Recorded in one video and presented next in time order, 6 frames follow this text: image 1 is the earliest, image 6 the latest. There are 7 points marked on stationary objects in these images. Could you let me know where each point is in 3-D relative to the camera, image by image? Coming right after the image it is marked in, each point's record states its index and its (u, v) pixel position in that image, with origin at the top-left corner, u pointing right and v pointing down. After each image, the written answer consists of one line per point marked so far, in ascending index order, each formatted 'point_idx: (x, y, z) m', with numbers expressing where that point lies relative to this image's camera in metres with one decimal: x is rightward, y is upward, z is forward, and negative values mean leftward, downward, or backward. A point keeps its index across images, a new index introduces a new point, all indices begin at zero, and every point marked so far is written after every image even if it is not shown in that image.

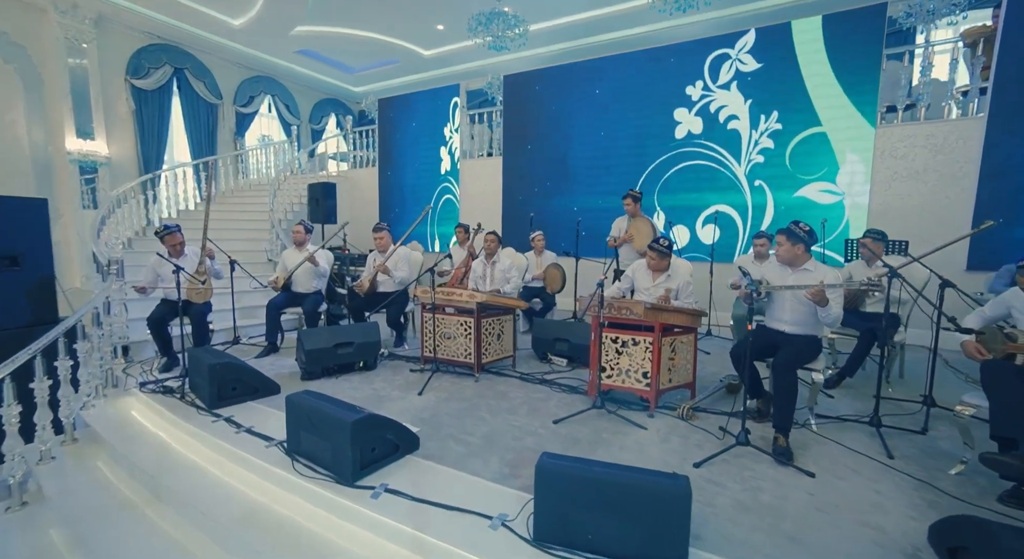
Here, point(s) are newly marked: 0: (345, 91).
0: (-4.0, +4.6, +12.1) m
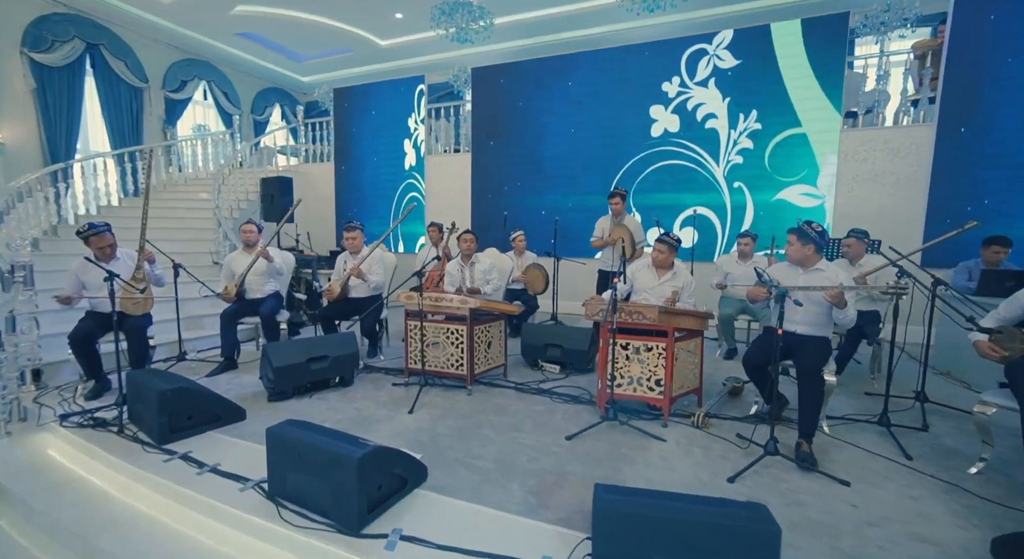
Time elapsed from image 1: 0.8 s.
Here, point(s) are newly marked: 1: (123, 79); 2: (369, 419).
0: (-5.0, +4.5, +11.2) m
1: (-6.8, +3.5, +8.6) m
2: (-1.0, -1.0, +3.6) m
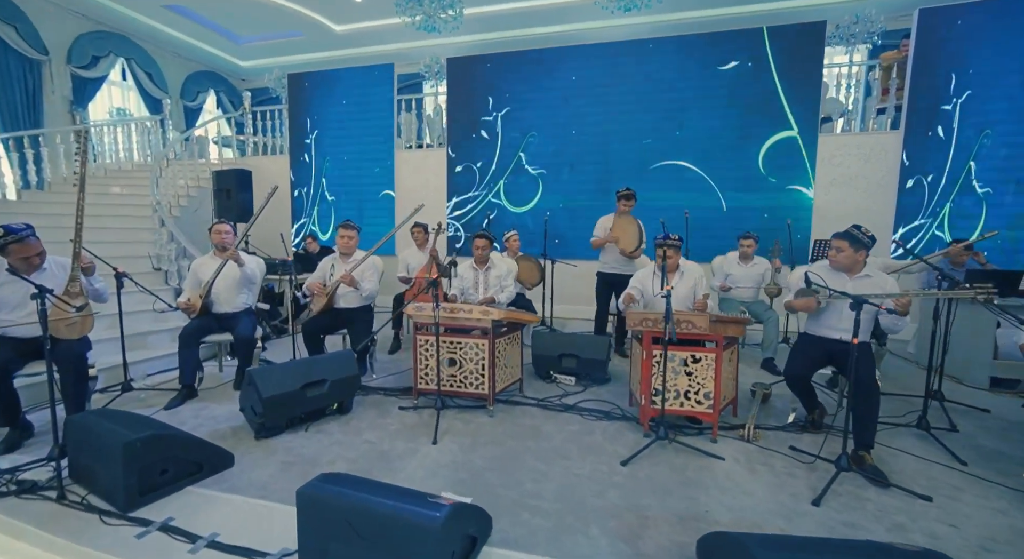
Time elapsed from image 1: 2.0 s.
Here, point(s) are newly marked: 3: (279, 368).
0: (-5.8, +4.4, +10.0) m
1: (-7.2, +3.3, +7.1) m
2: (-0.8, -1.1, +3.0) m
3: (-1.5, -0.6, +3.2) m
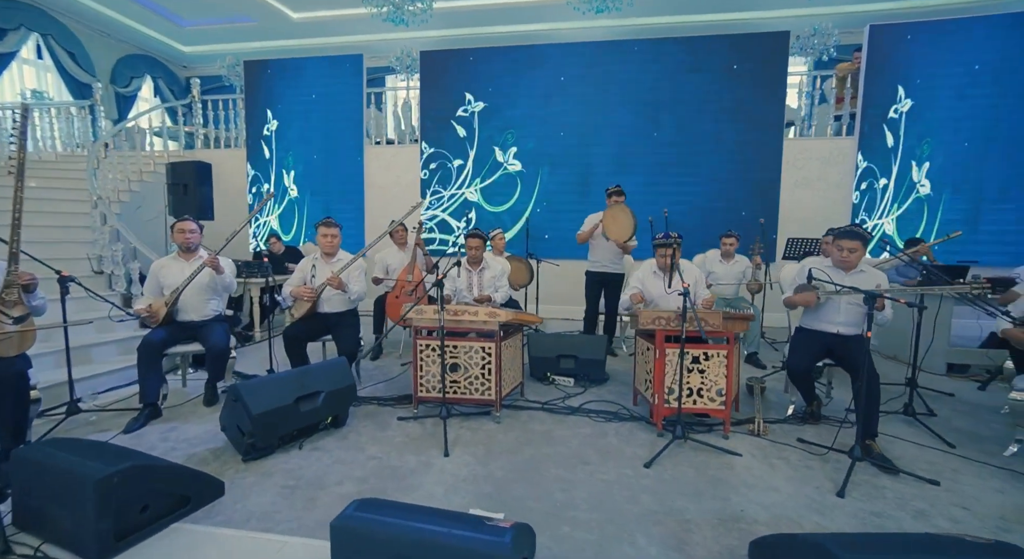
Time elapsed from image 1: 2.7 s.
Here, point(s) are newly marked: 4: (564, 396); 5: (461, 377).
0: (-6.5, +4.3, +9.1) m
1: (-7.5, +3.2, +6.1) m
2: (-0.6, -1.1, +2.8) m
3: (-1.4, -0.6, +2.9) m
4: (+0.4, -0.9, +4.0) m
5: (-0.4, -0.7, +3.4) m
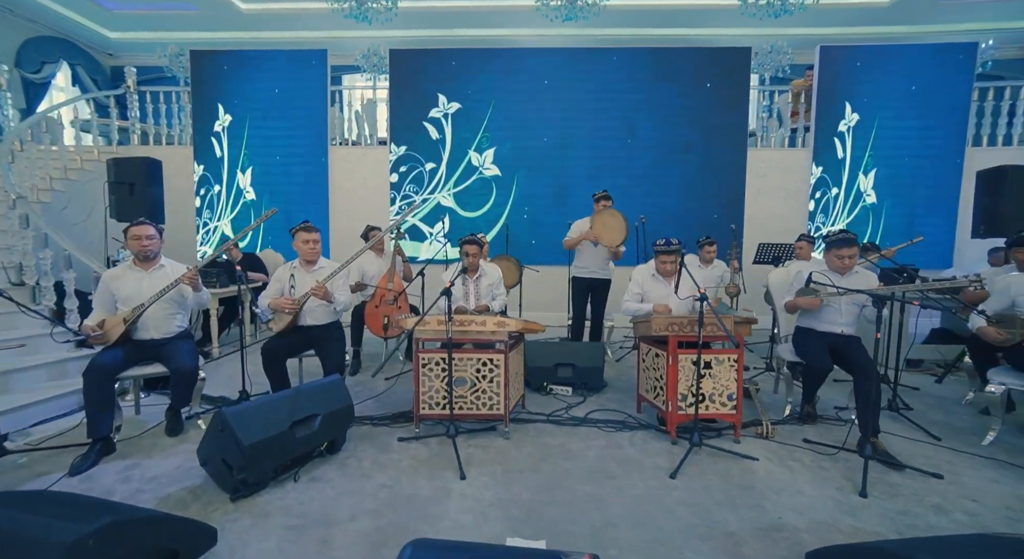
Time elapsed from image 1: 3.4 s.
0: (-7.1, +4.0, +8.2) m
1: (-7.8, +3.0, +5.1) m
2: (-0.5, -1.1, +2.5) m
3: (-1.3, -0.6, +2.5) m
4: (+0.4, -1.0, +3.8) m
5: (-0.3, -0.7, +3.2) m
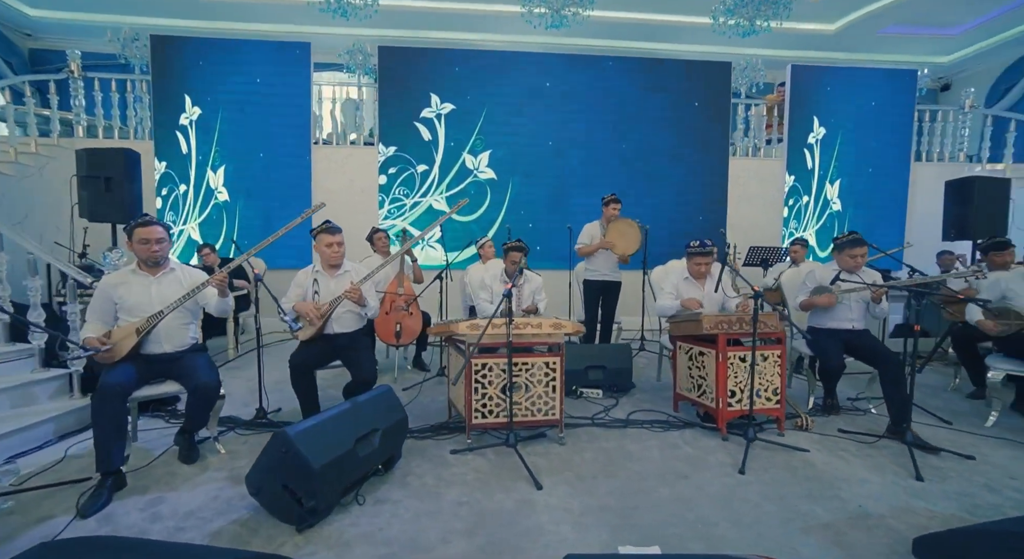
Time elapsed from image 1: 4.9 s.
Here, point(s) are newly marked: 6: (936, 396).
0: (-7.5, +3.8, +7.2) m
1: (-7.7, +2.9, +4.0) m
2: (0.0, -1.1, +2.3) m
3: (-0.8, -0.6, +2.2) m
4: (+0.7, -1.0, +3.7) m
5: (+0.1, -0.7, +3.0) m
6: (+3.8, -1.0, +4.5) m
